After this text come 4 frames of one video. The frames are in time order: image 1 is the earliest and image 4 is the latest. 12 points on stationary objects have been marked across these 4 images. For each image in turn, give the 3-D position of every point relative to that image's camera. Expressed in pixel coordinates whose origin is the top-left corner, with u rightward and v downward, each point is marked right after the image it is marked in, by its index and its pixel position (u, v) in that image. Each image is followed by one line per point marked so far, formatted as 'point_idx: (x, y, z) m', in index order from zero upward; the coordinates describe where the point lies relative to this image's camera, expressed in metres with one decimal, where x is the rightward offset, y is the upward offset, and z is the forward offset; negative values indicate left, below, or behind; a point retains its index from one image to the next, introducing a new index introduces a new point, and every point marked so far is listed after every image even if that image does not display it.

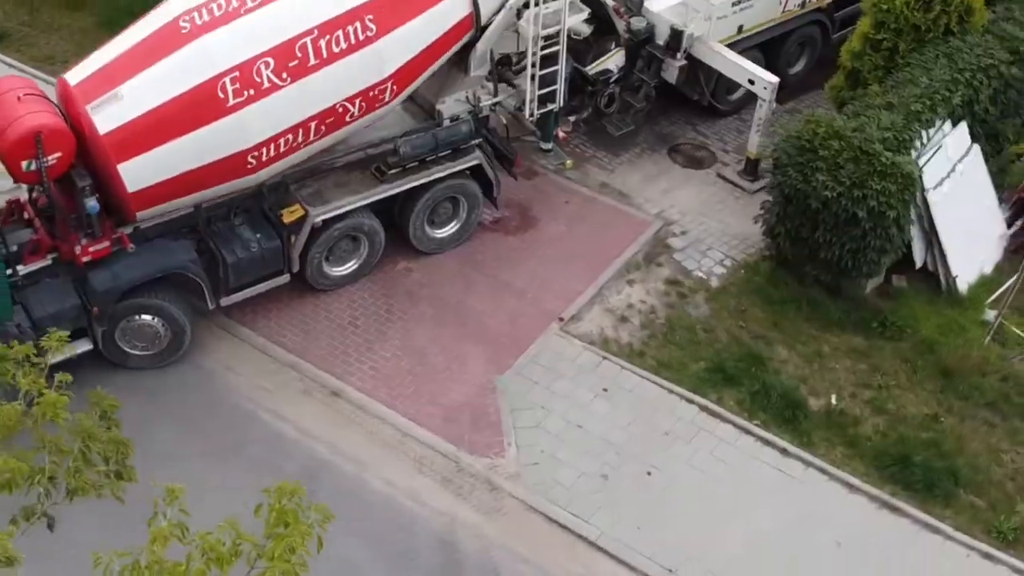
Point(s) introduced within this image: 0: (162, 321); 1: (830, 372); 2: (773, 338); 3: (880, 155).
0: (-2.2, -0.2, +8.3) m
1: (+2.1, -0.5, +8.6) m
2: (+1.7, -0.3, +8.8) m
3: (+2.4, +0.8, +8.5) m
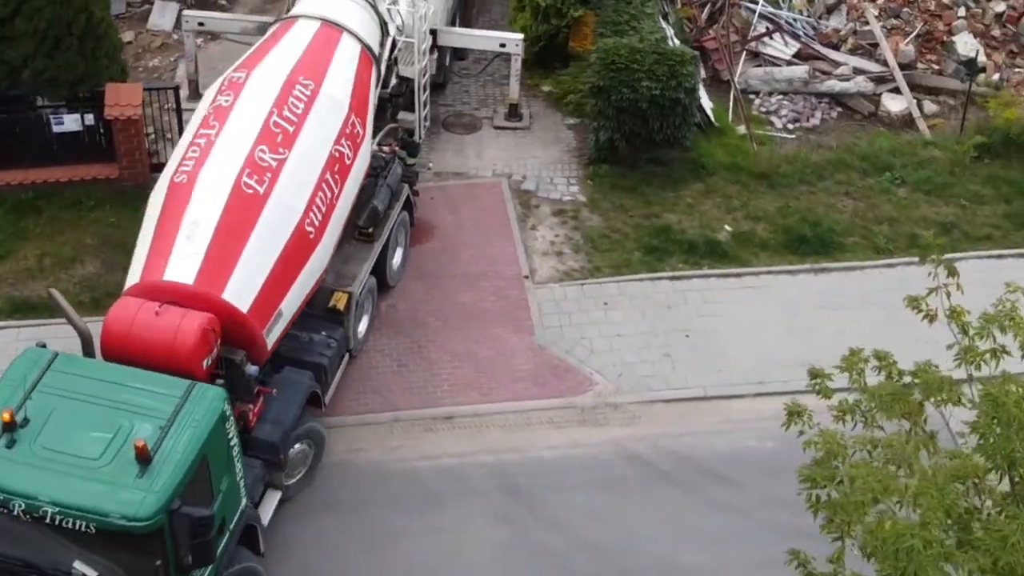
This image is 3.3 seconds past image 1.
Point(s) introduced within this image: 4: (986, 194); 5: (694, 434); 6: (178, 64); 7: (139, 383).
0: (-1.4, -1.0, +9.1) m
1: (+1.7, +0.7, +11.5) m
2: (+1.3, +0.7, +11.5) m
3: (+1.4, +2.0, +11.3) m
4: (+4.2, +0.8, +11.7) m
5: (+1.3, -1.1, +9.8) m
6: (-3.3, +2.2, +13.0) m
7: (-2.2, -0.6, +7.7) m
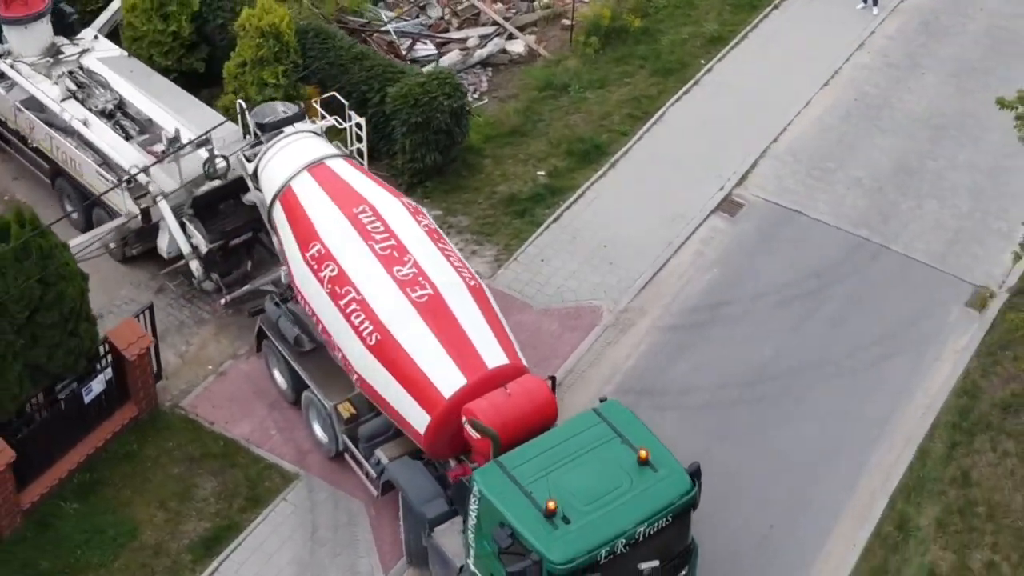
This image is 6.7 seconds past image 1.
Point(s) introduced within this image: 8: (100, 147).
0: (+0.3, -1.3, +11.3) m
1: (0.0, +1.3, +14.7) m
2: (-0.2, +1.0, +14.4) m
3: (-0.8, +2.3, +14.1) m
4: (+1.4, +2.7, +16.3) m
5: (+1.7, -0.1, +13.4) m
6: (-4.7, -0.3, +12.7) m
7: (+0.4, -1.1, +9.6) m
8: (-4.1, +1.4, +13.2) m
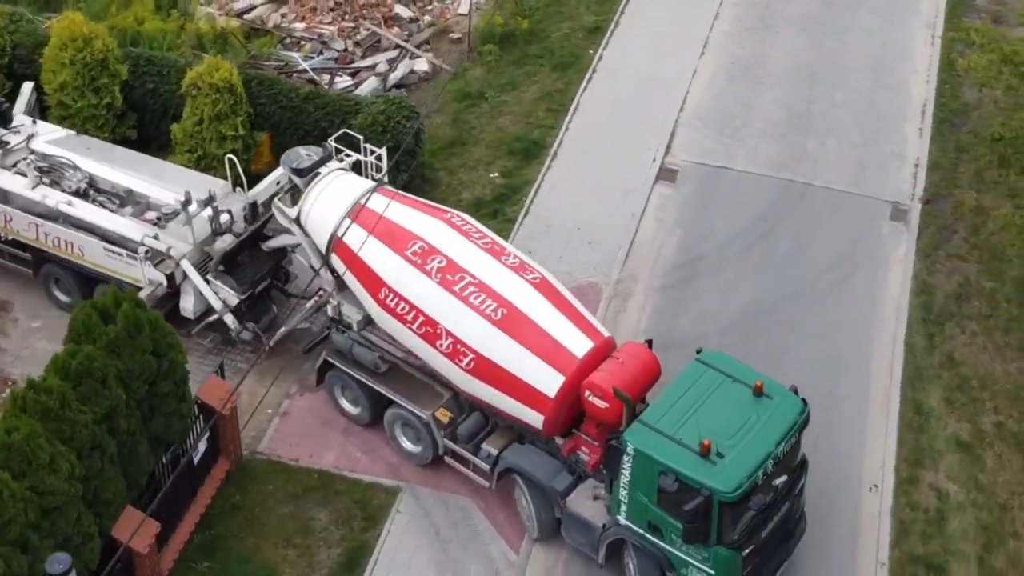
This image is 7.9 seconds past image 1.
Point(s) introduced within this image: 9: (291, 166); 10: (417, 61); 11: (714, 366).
0: (+1.1, -1.1, +12.5) m
1: (-0.5, +1.3, +15.7) m
2: (-0.6, +1.0, +15.4) m
3: (-1.3, +2.1, +14.9) m
4: (+0.2, +2.9, +17.5) m
5: (+1.6, +0.3, +14.8) m
6: (-4.3, -1.1, +12.7) m
7: (+1.4, -0.8, +10.9) m
8: (-4.1, +0.6, +13.3) m
9: (-2.1, +1.1, +12.4) m
10: (-1.3, +3.0, +17.4) m
11: (+1.7, -0.6, +11.1) m
